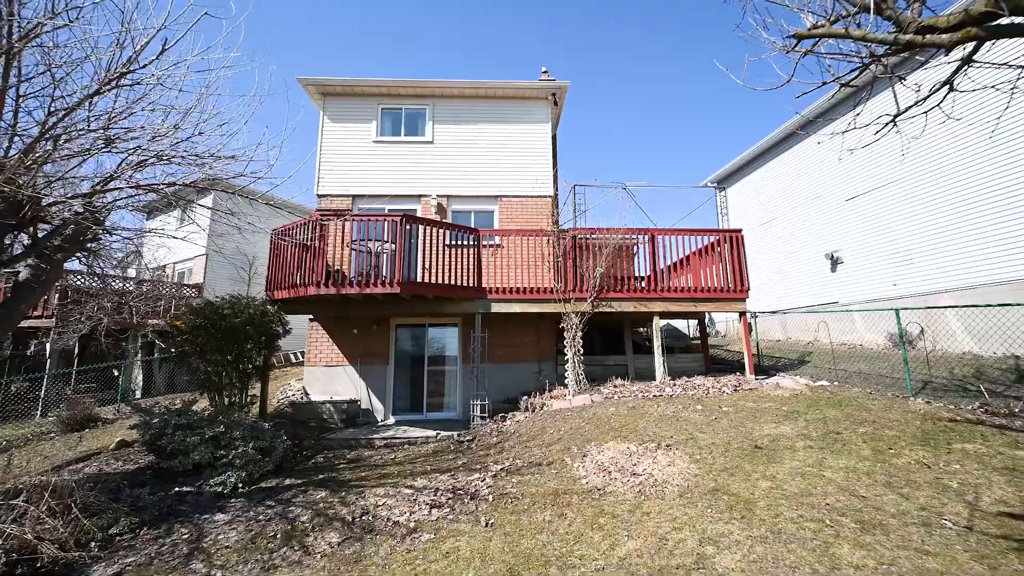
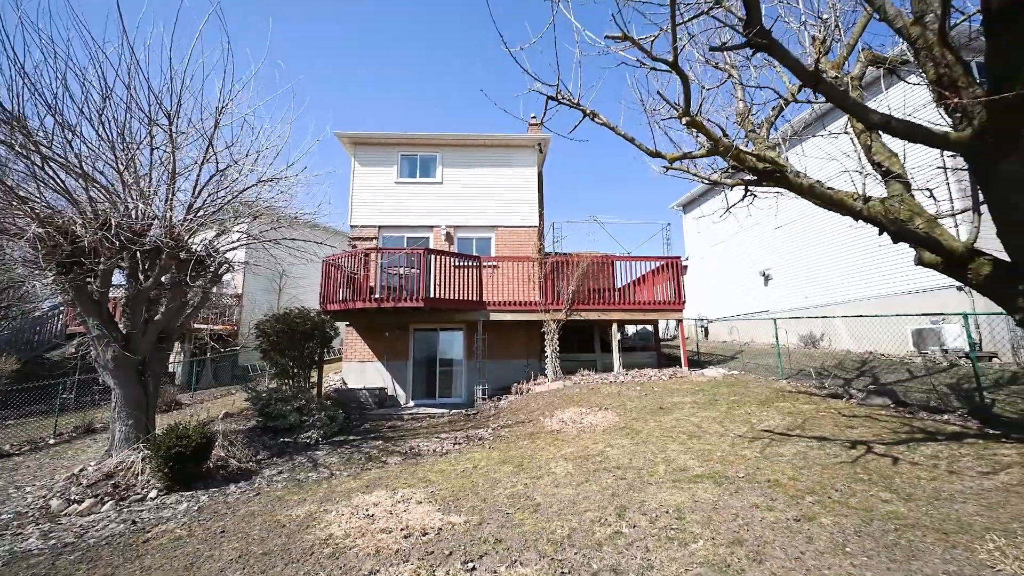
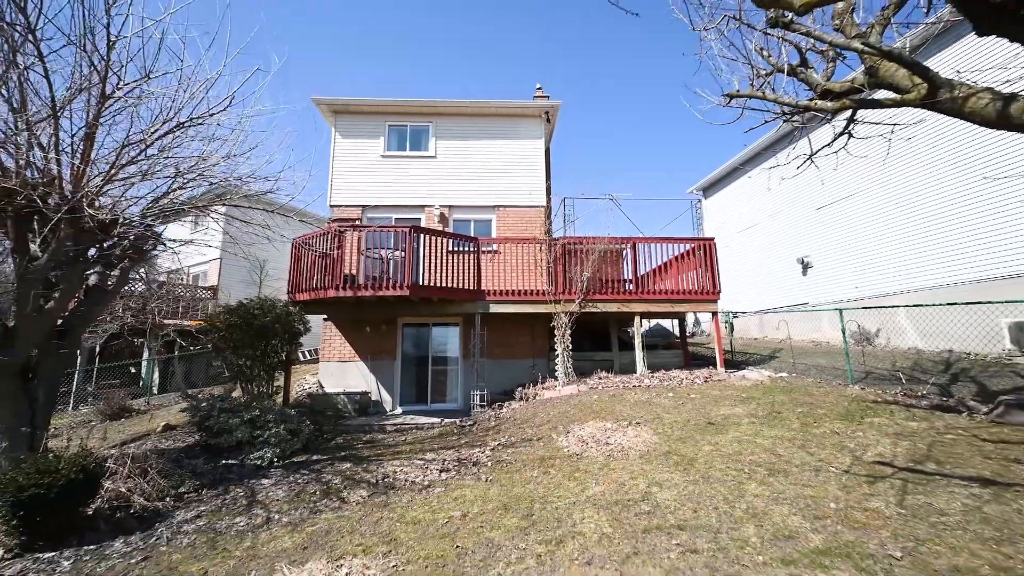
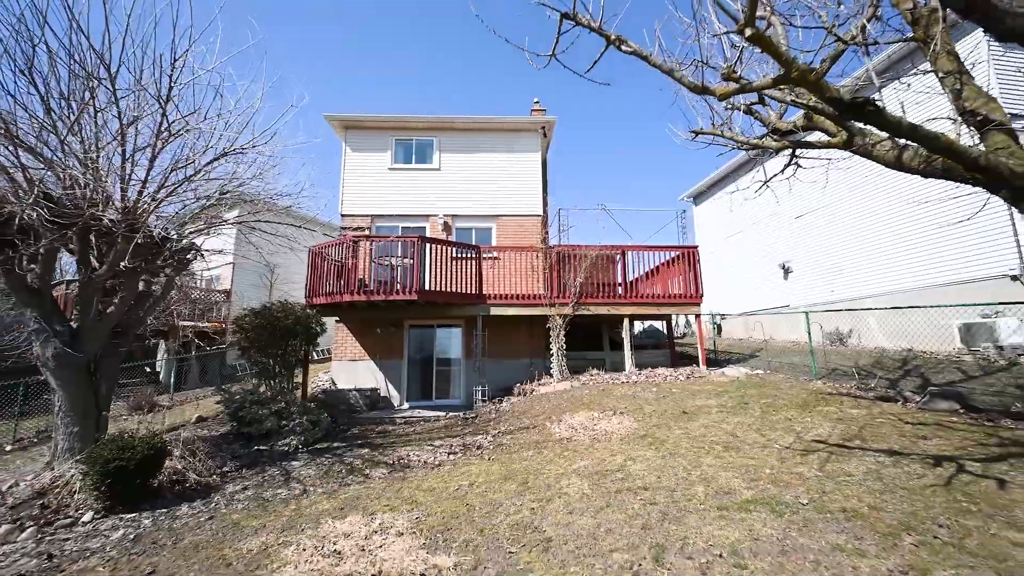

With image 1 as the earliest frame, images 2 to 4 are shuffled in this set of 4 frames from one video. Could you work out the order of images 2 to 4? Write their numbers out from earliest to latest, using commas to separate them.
3, 4, 2
